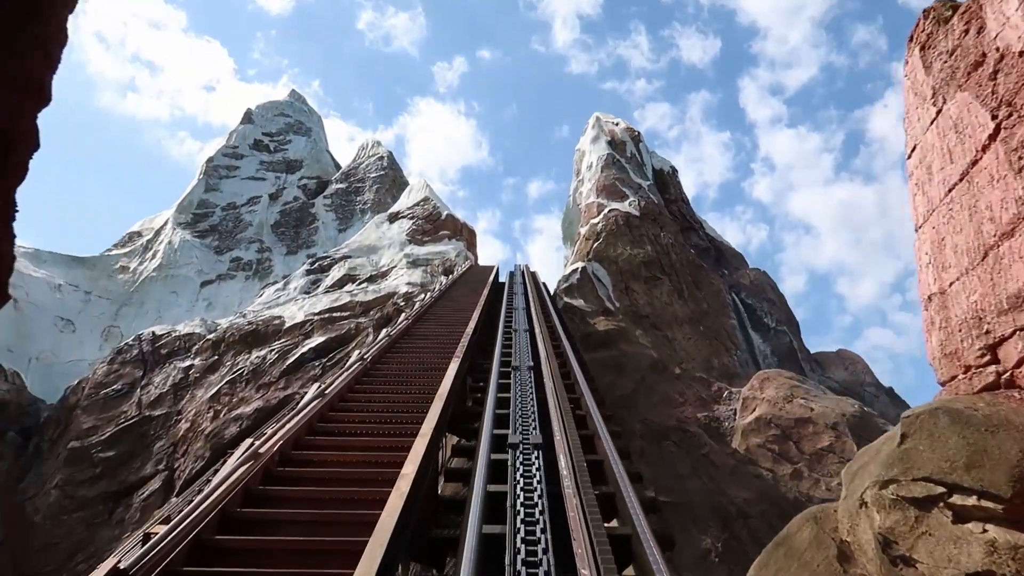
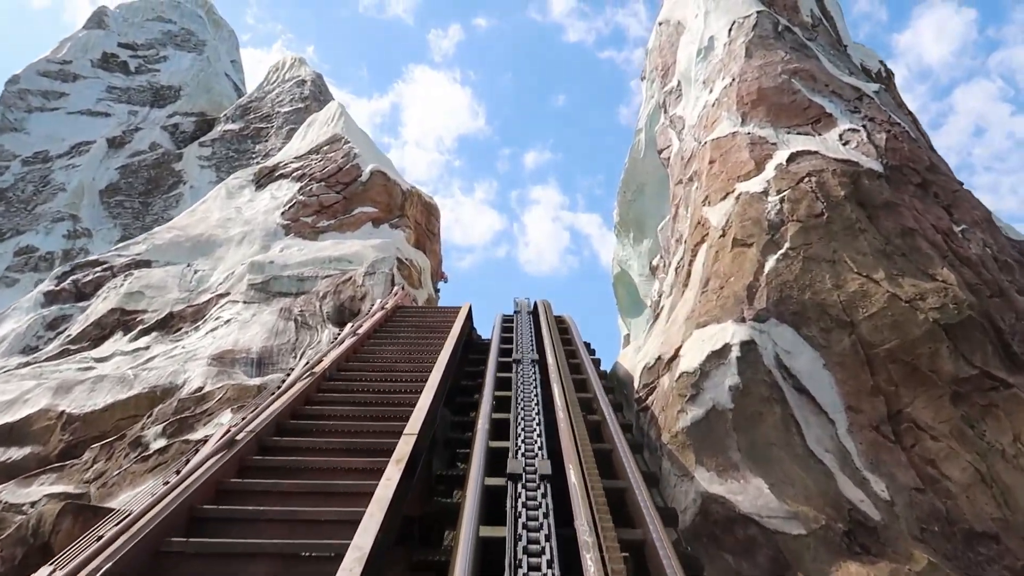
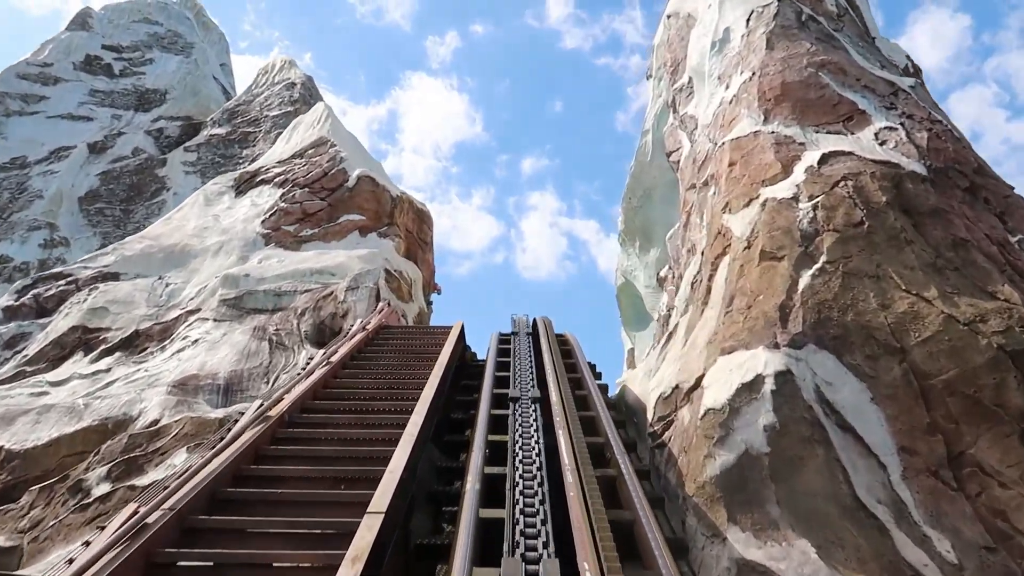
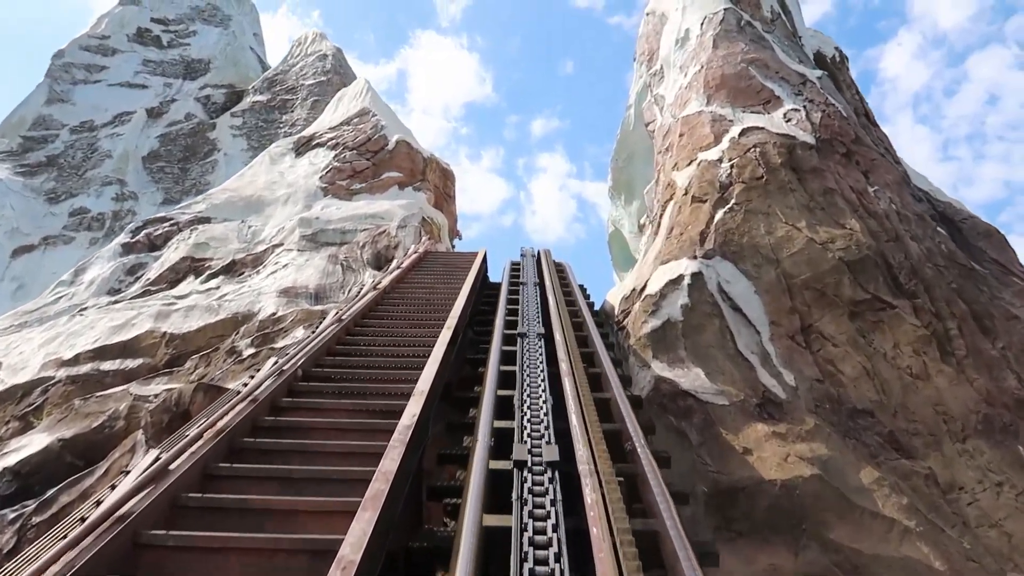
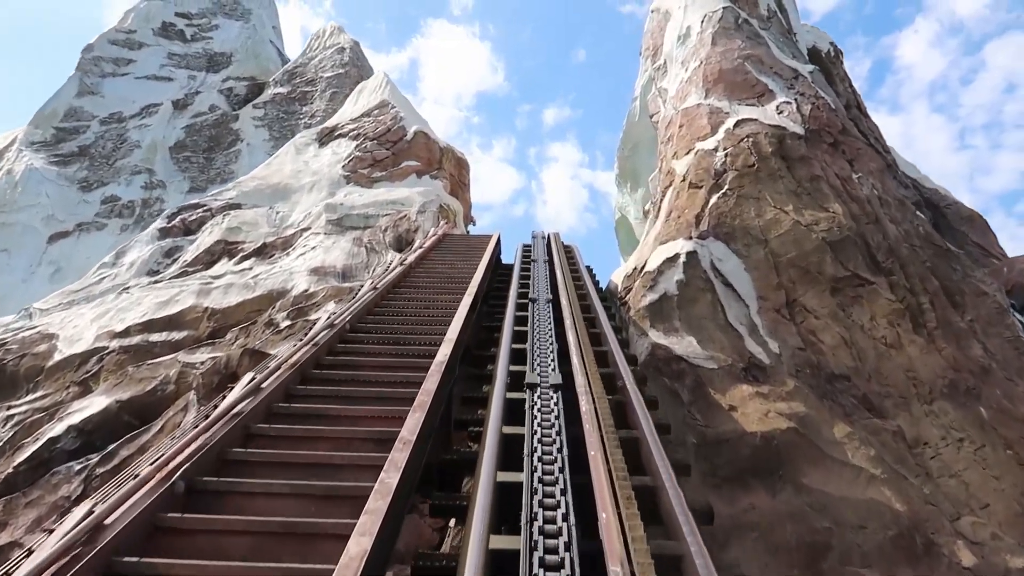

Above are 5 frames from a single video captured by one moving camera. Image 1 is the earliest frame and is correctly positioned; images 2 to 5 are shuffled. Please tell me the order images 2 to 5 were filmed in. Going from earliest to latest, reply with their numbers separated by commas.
5, 4, 2, 3
